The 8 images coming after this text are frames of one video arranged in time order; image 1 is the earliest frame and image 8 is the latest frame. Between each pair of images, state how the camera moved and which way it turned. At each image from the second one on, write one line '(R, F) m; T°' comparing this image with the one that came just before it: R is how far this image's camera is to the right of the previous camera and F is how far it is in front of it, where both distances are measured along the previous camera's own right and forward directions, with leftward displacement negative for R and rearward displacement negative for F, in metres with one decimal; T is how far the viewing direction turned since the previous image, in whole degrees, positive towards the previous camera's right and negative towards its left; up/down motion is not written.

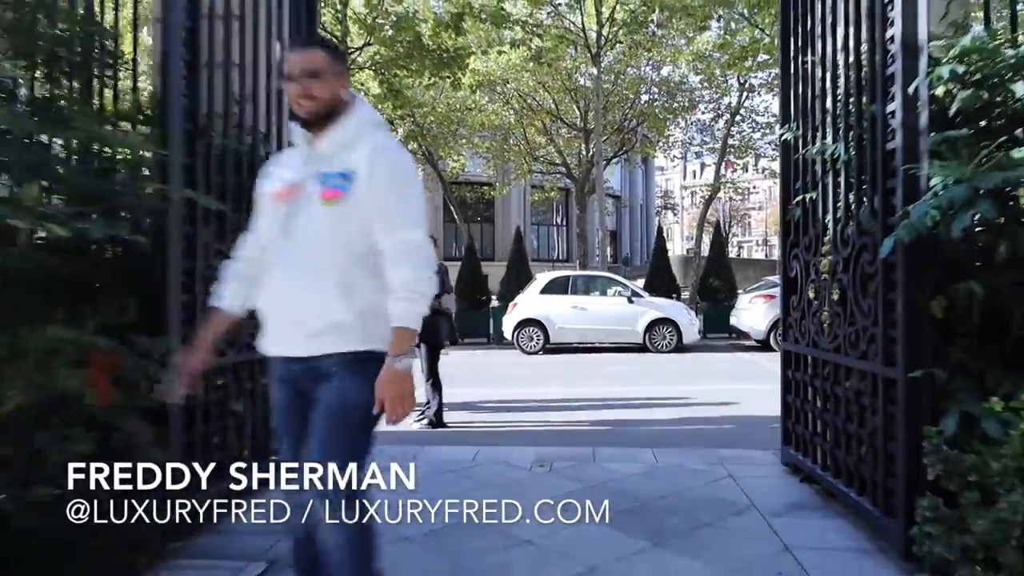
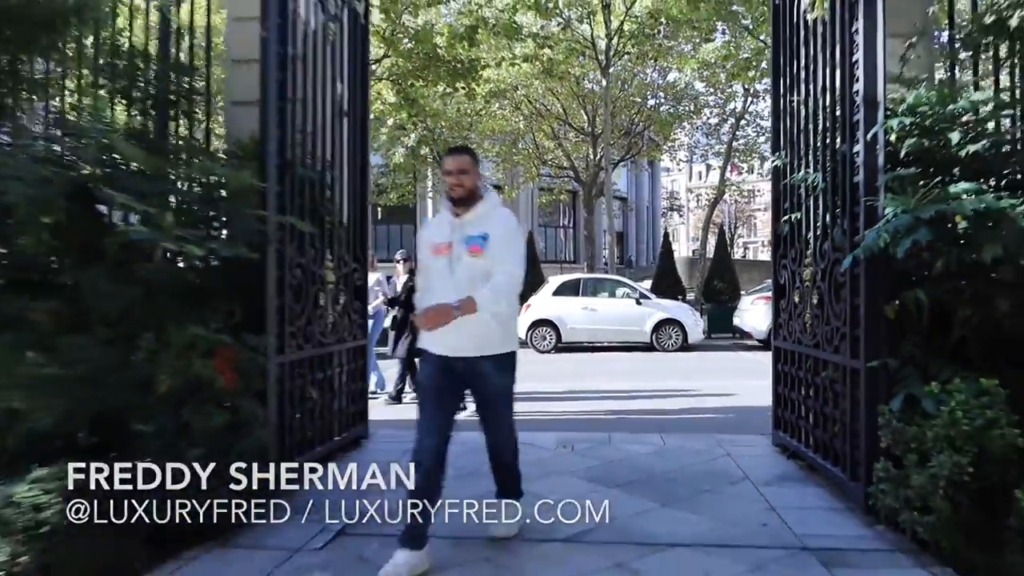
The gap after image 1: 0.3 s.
(-0.2, -0.9) m; 0°
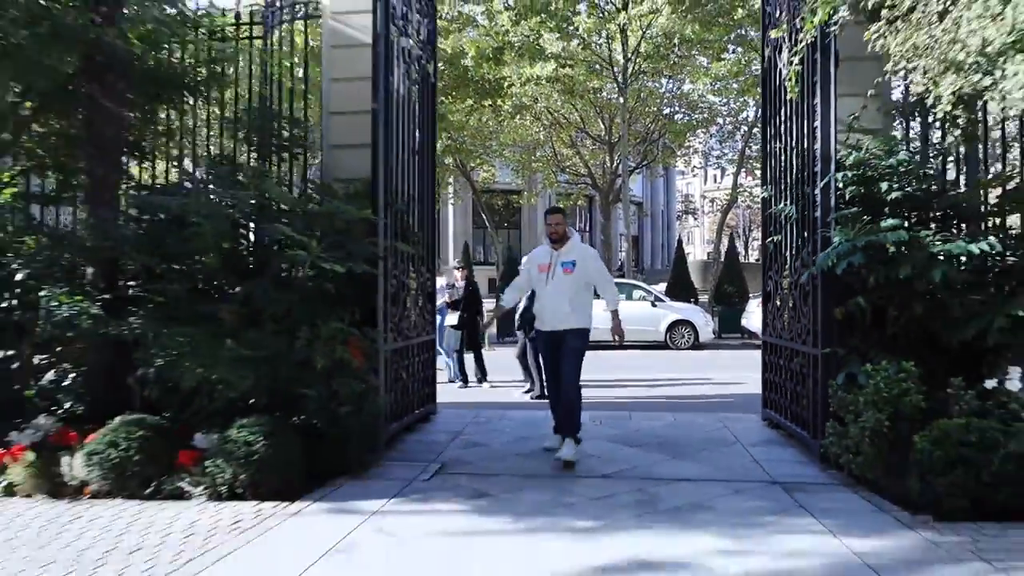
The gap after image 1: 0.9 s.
(-0.3, -1.7) m; -1°
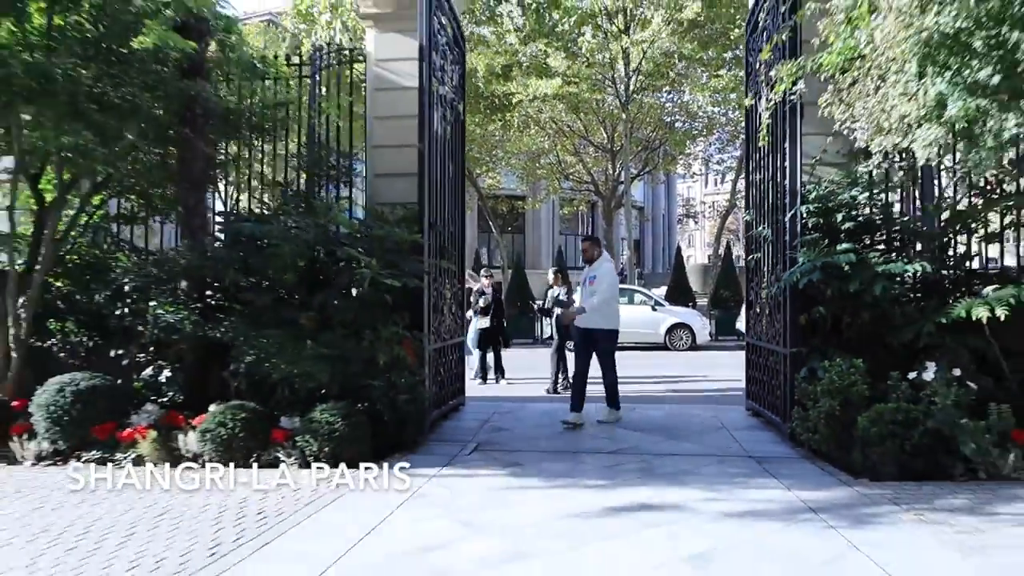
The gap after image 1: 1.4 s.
(-0.2, -1.4) m; 0°
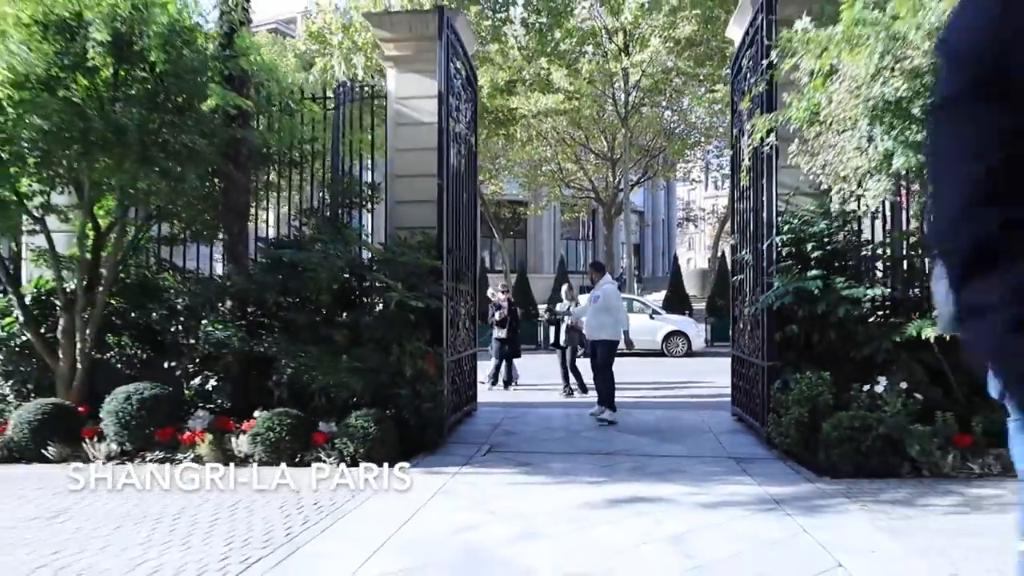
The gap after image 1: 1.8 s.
(-0.1, -1.0) m; 0°
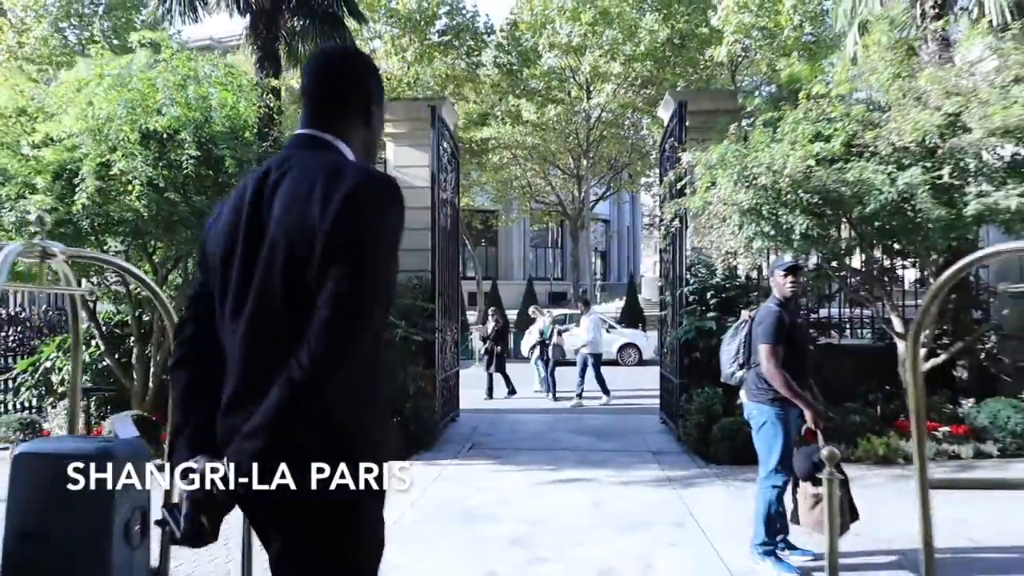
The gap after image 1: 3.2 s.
(-0.1, -2.8) m; +2°
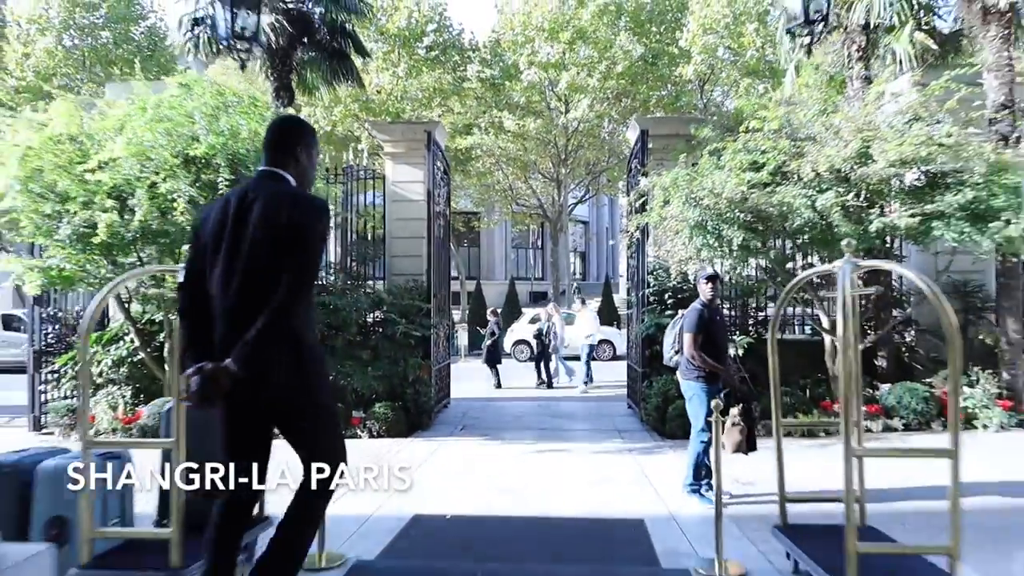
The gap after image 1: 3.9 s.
(-0.1, -1.8) m; +2°
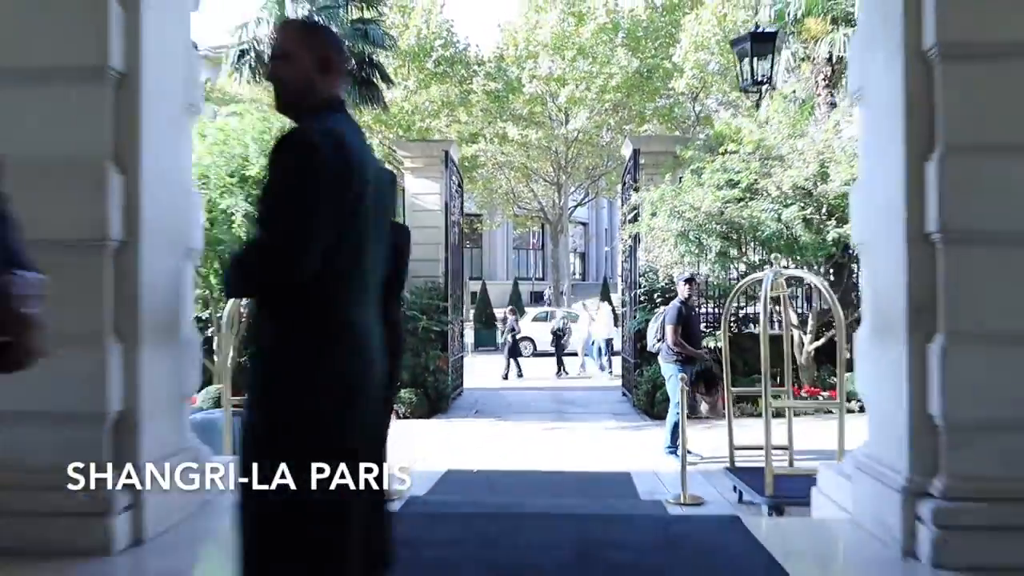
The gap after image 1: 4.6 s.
(-0.2, -1.8) m; 0°
